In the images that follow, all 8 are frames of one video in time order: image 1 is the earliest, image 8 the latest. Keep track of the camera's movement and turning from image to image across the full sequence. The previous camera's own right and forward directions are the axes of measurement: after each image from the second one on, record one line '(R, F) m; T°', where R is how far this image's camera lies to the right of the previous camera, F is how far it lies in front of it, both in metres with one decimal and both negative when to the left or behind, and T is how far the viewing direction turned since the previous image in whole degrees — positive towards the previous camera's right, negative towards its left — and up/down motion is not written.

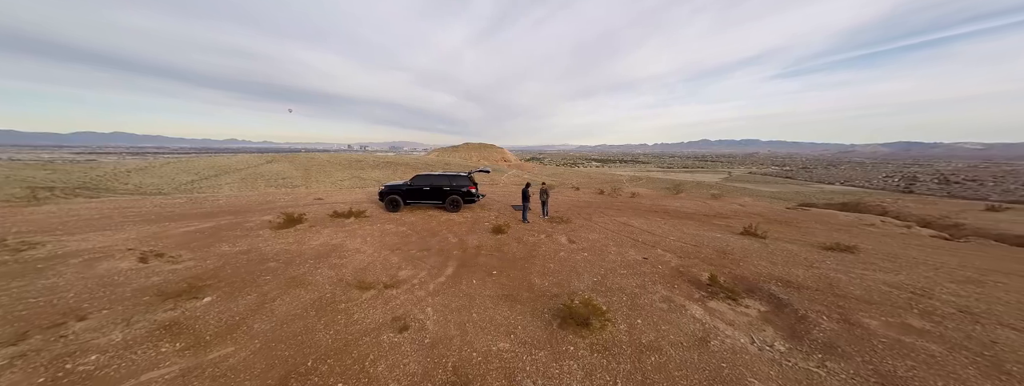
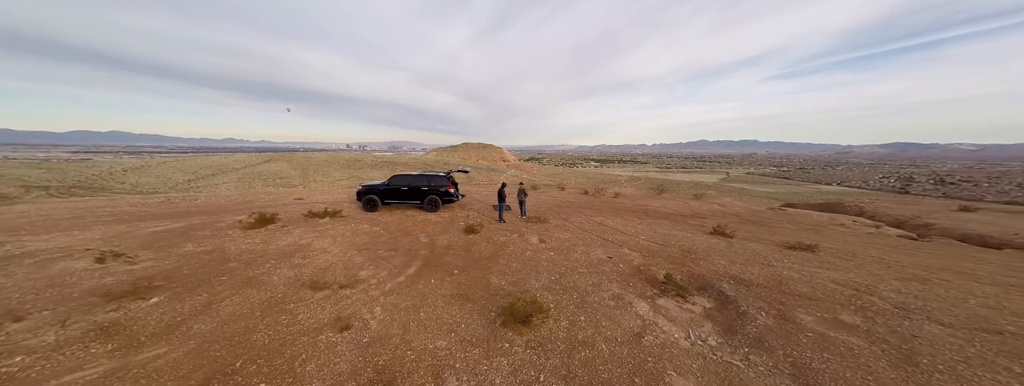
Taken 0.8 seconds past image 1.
(+0.9, 0.0) m; +1°
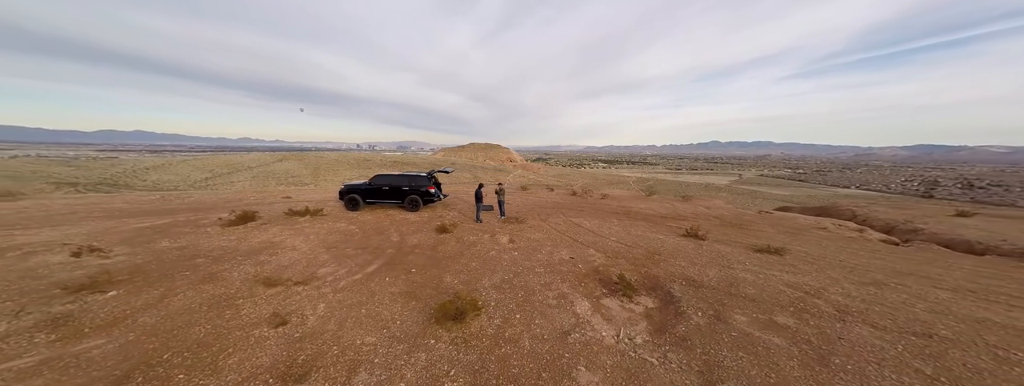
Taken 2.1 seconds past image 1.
(+1.2, 0.0) m; 0°
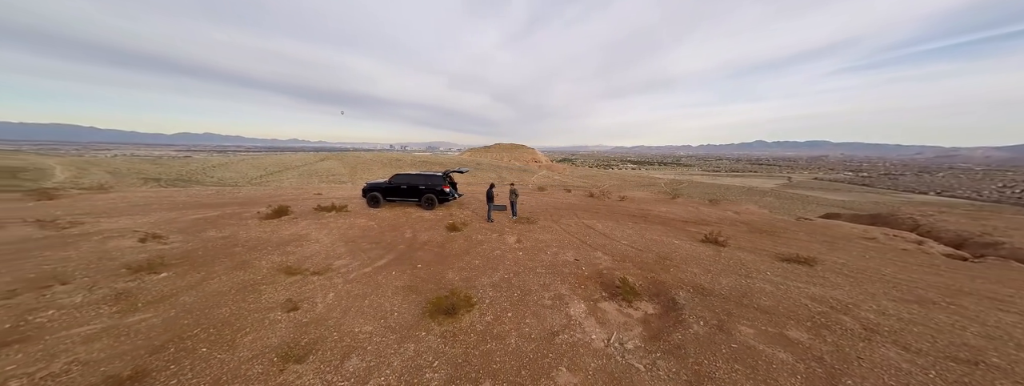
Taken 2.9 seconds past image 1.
(+0.5, 0.0) m; -5°
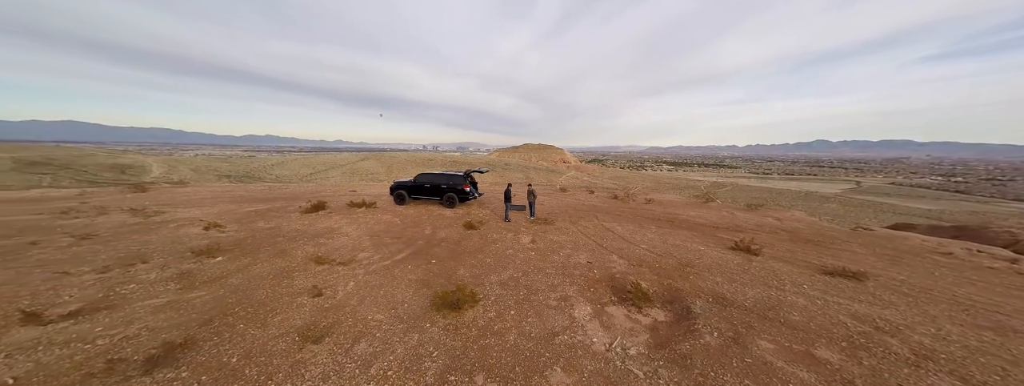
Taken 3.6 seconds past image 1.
(+0.3, 0.0) m; -6°
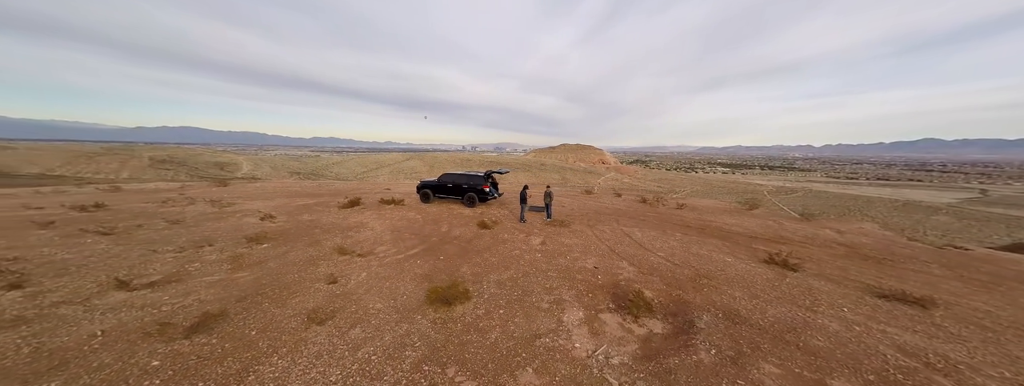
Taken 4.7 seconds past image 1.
(+0.7, 0.0) m; -7°
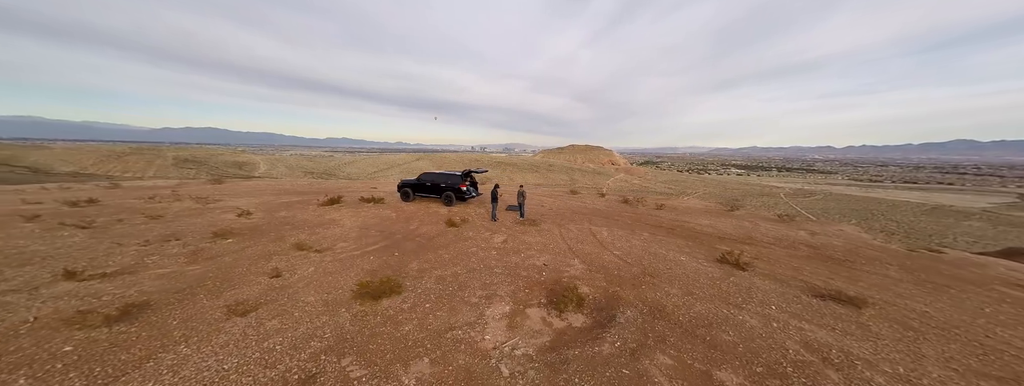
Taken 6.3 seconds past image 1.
(+1.4, -0.1) m; 0°
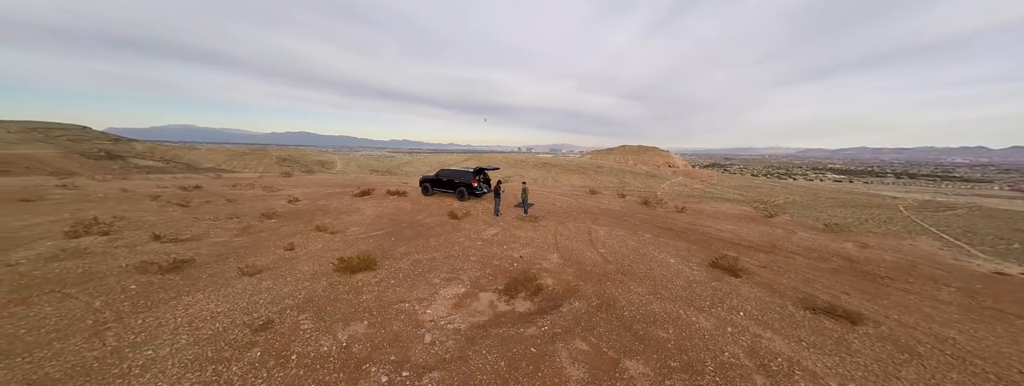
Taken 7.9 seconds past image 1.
(+1.6, -0.2) m; -8°
